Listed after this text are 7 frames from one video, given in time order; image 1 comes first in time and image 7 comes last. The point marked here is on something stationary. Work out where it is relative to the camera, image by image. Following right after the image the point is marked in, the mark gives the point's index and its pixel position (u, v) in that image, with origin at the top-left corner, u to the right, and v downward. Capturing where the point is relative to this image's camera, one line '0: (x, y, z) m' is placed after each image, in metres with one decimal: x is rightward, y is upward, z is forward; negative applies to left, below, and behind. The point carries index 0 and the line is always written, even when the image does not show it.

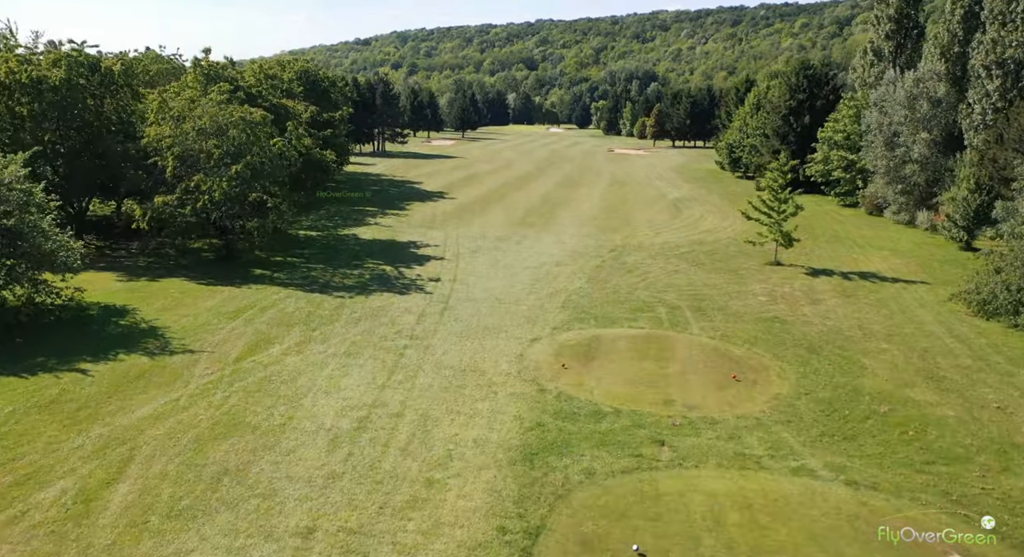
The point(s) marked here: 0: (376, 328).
0: (-3.9, -1.4, +19.6) m
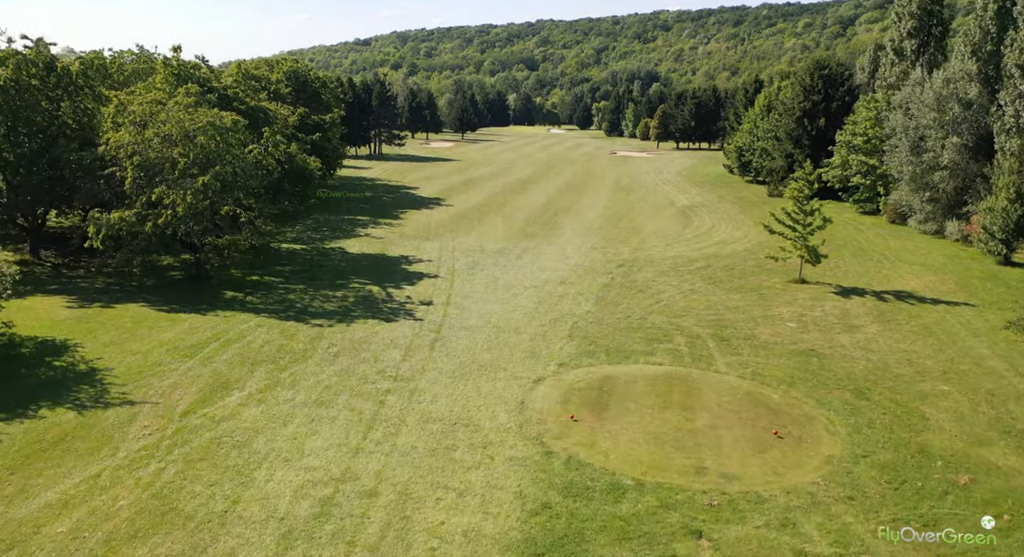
0: (-3.9, -2.2, +17.0) m
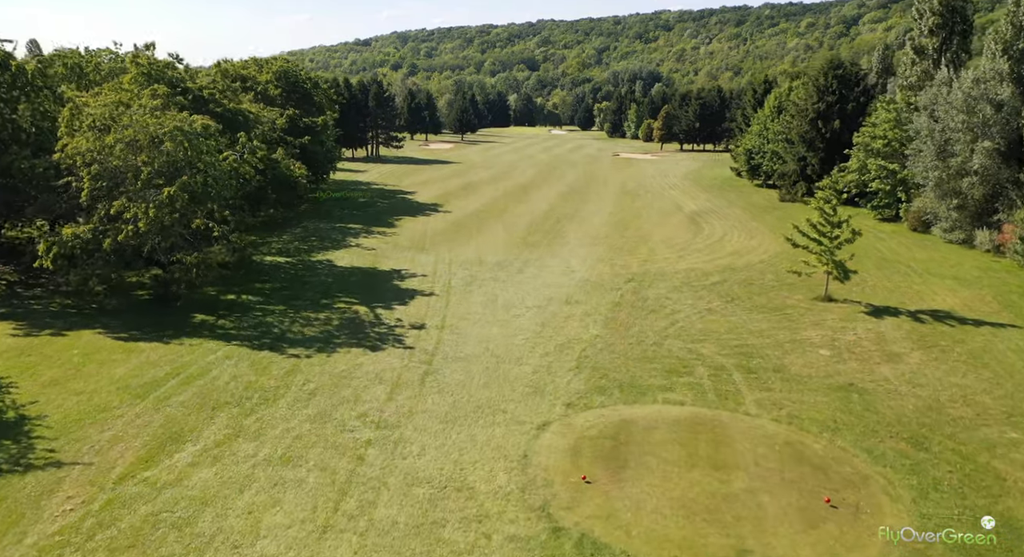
0: (-3.9, -2.8, +14.8) m
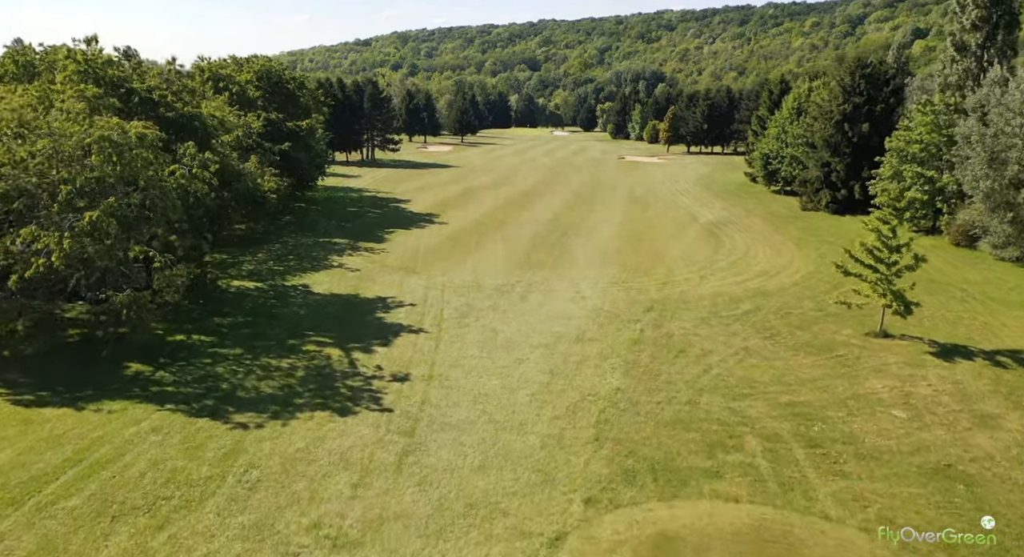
0: (-3.9, -3.8, +11.1) m
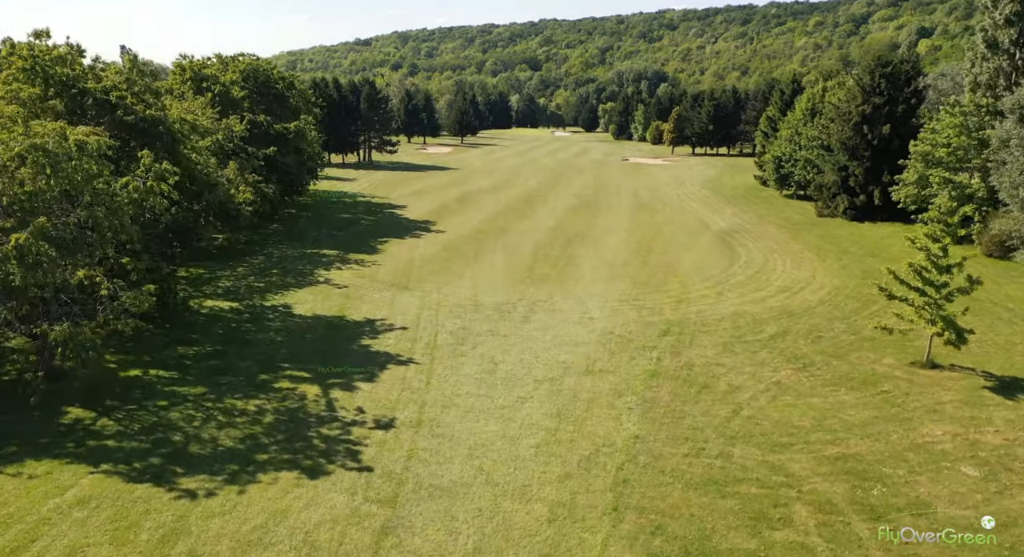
0: (-3.8, -4.5, +8.7) m
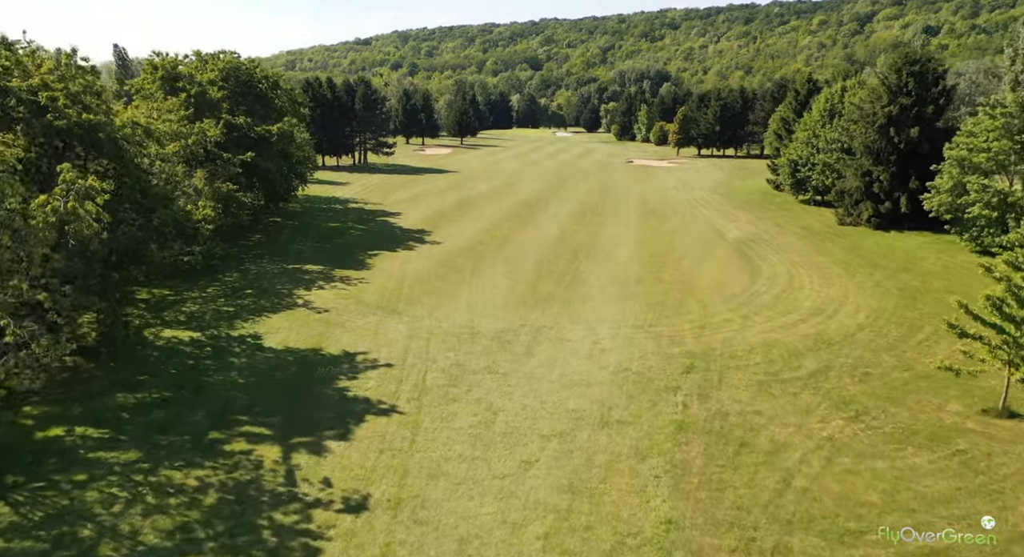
0: (-3.8, -5.3, +5.8) m
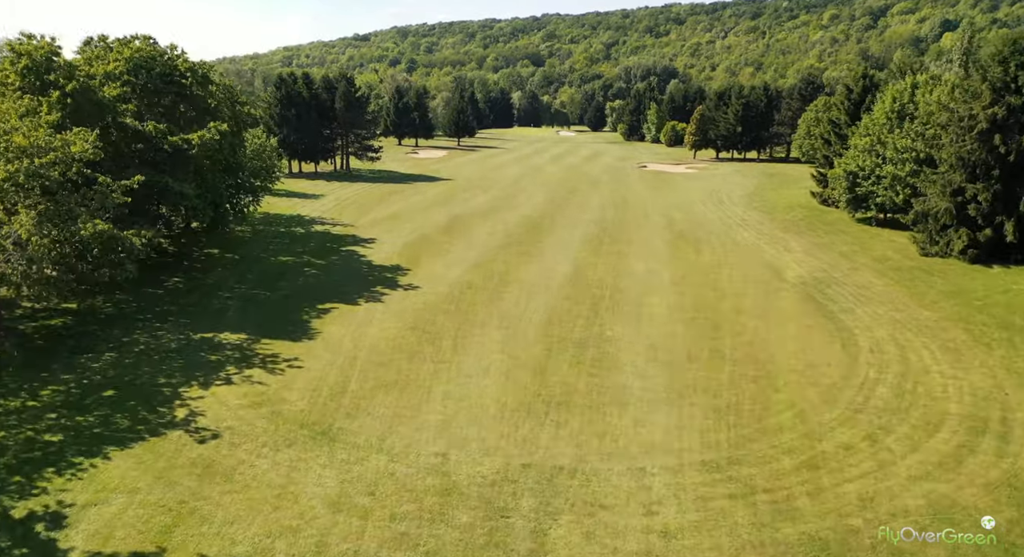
0: (-3.9, -7.7, -3.1) m
